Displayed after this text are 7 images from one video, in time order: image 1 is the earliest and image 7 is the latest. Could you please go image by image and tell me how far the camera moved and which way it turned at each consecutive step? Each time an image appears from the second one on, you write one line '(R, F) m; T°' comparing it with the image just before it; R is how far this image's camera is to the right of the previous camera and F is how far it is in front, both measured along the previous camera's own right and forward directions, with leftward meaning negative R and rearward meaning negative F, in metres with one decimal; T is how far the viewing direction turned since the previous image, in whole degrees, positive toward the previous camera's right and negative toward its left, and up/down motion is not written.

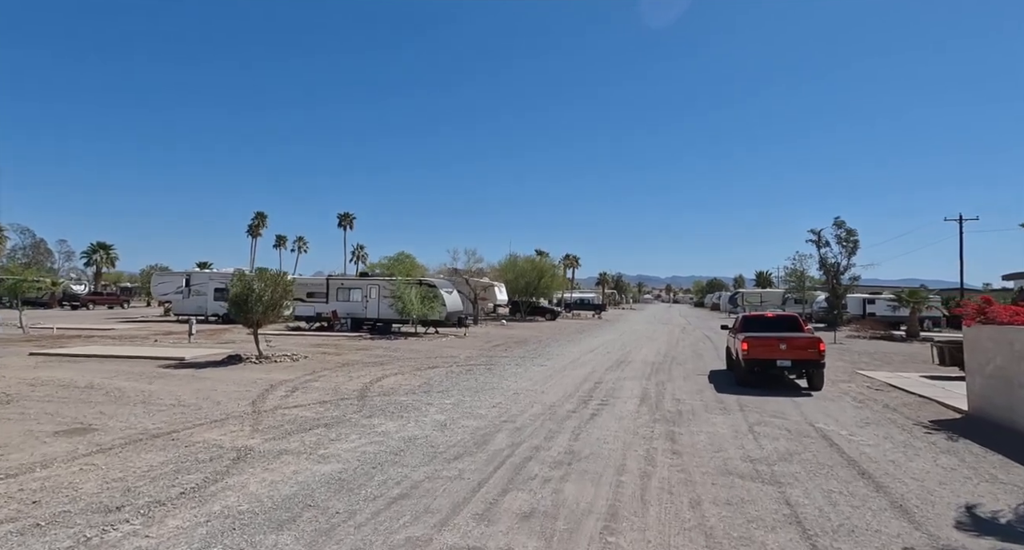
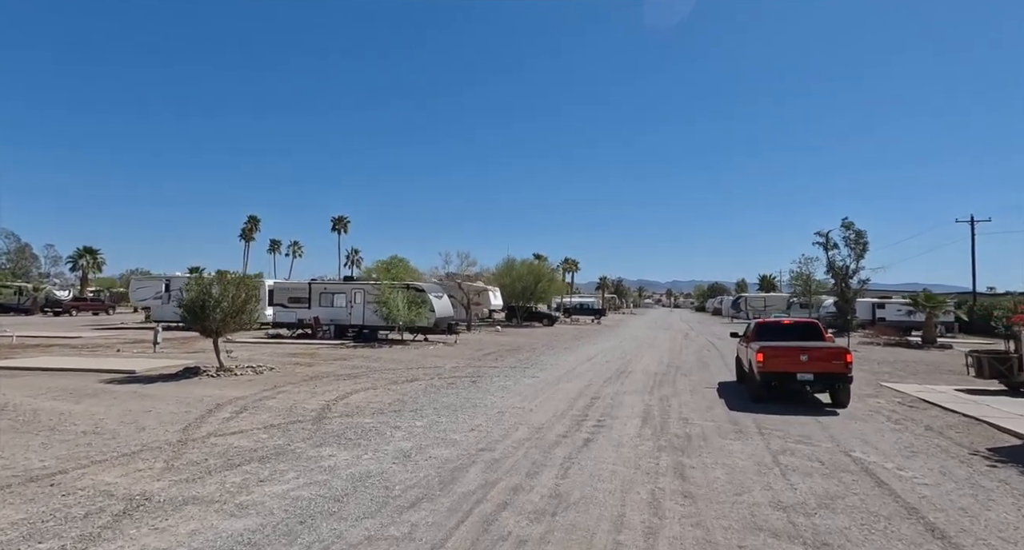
(+0.3, +1.4) m; 0°
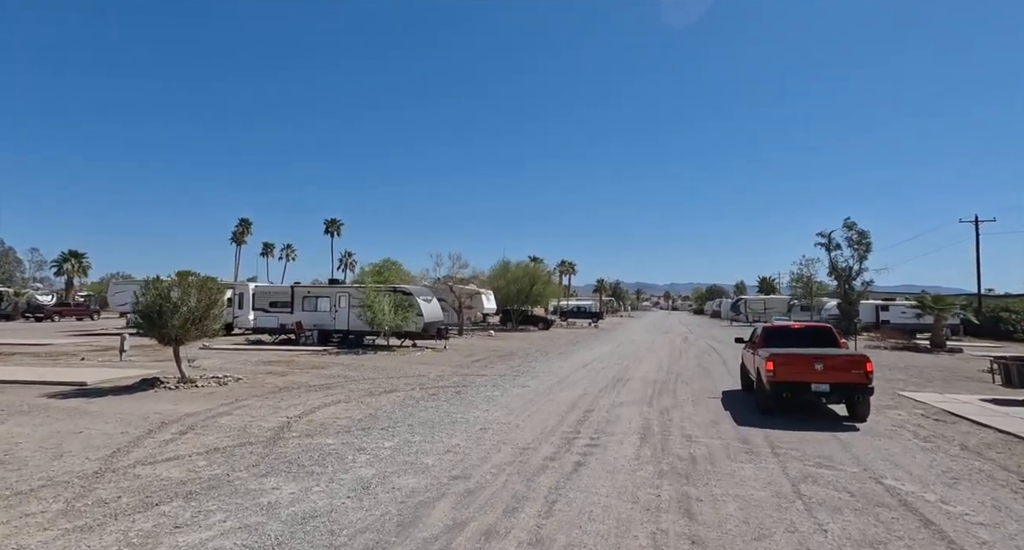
(+0.2, +1.1) m; 0°
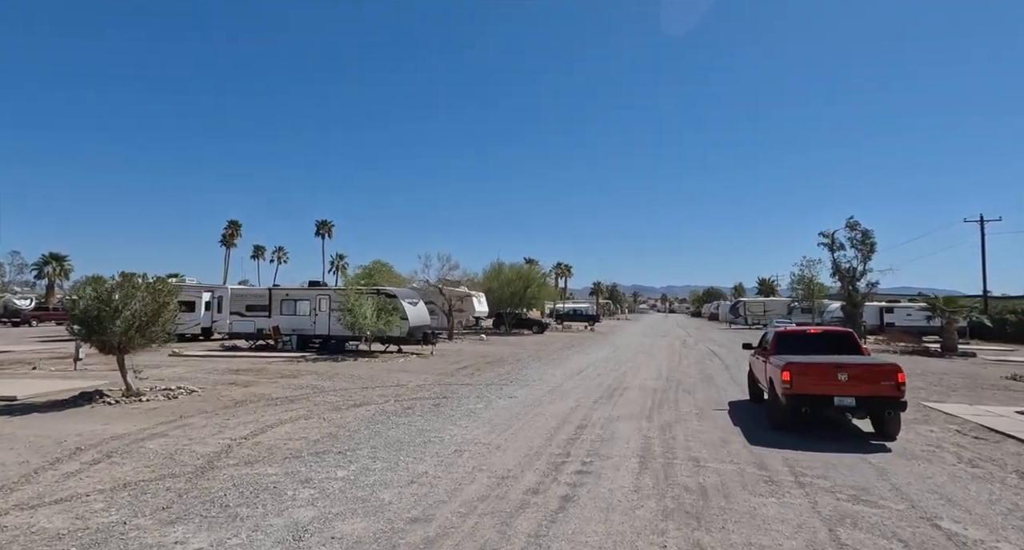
(+0.2, +1.3) m; 0°
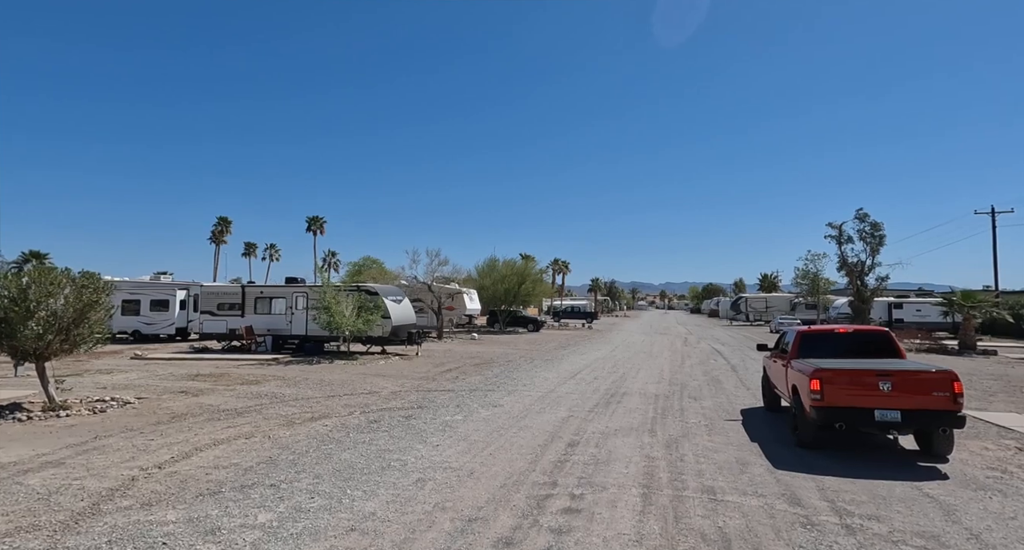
(+0.3, +1.5) m; 0°
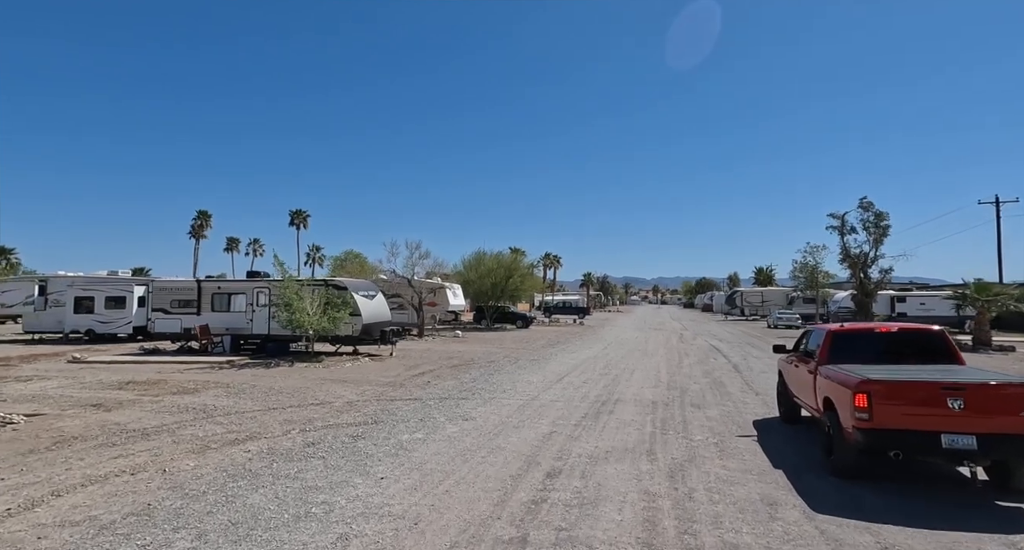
(+0.3, +1.8) m; +1°
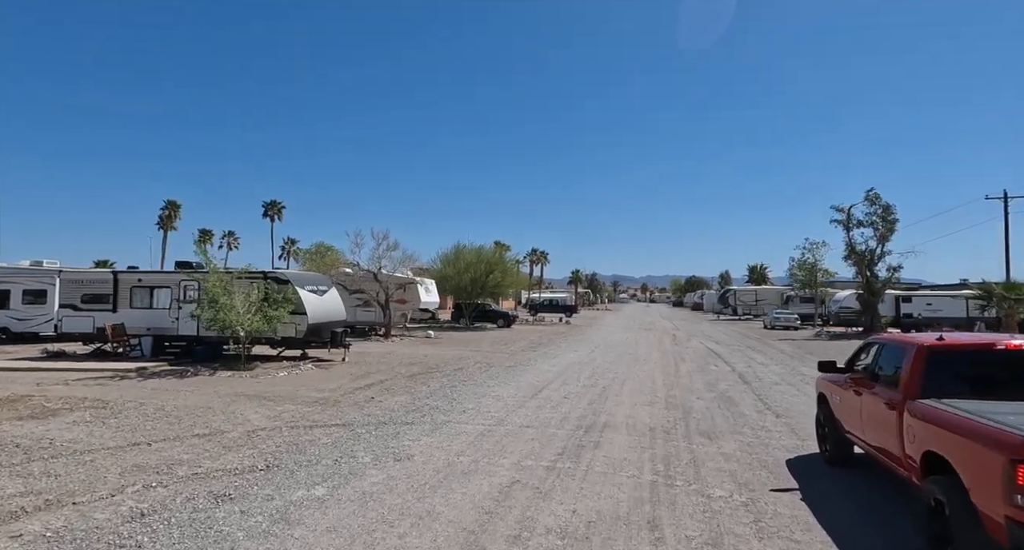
(+0.5, +2.6) m; +1°
